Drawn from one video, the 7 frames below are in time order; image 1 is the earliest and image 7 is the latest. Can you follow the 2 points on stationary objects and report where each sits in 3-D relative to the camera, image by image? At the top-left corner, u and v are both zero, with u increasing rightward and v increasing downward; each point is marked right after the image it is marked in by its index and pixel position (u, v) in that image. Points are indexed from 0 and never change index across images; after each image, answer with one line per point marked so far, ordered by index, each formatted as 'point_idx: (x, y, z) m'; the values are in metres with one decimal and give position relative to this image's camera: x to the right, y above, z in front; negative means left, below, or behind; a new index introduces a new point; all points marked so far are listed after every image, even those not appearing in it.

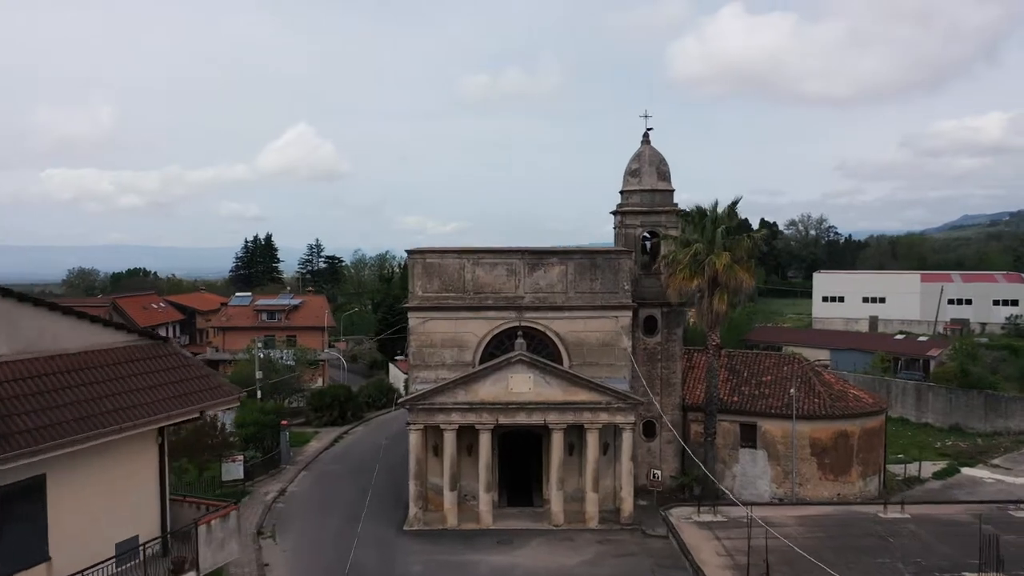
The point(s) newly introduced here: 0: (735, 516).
0: (+5.4, -5.5, +19.9) m
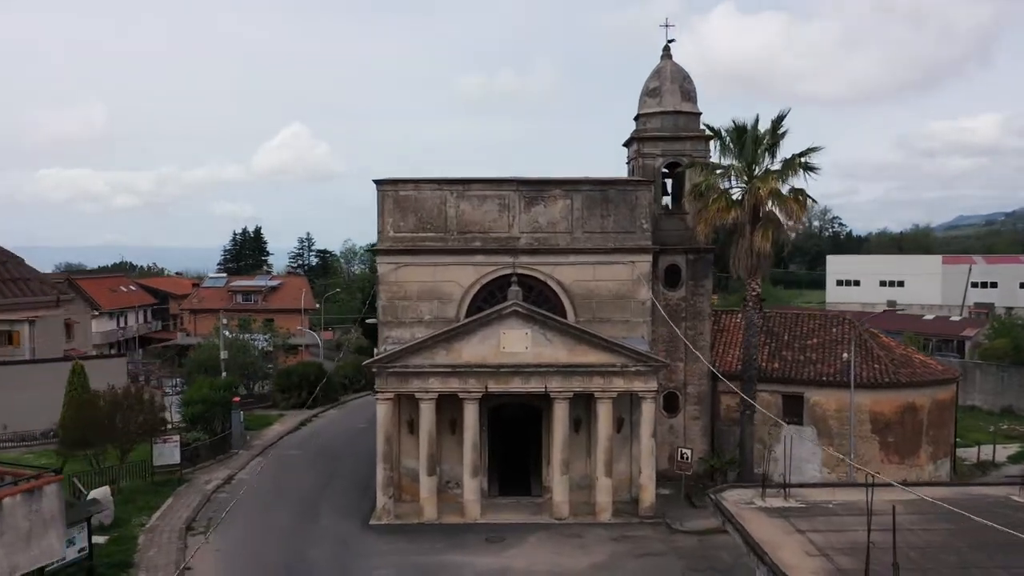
0: (+5.3, -3.7, +14.2) m
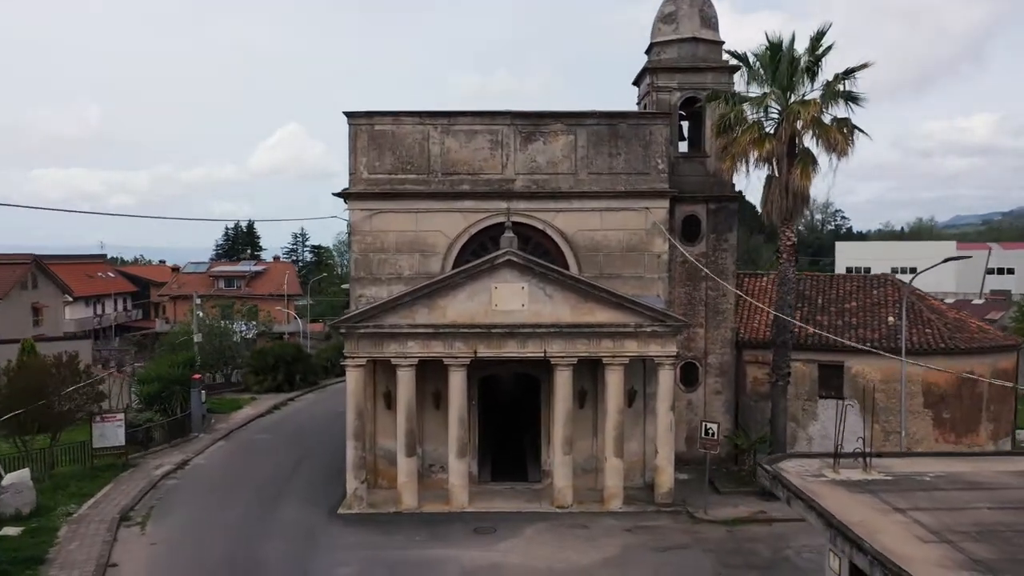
0: (+5.1, -2.4, +10.8) m
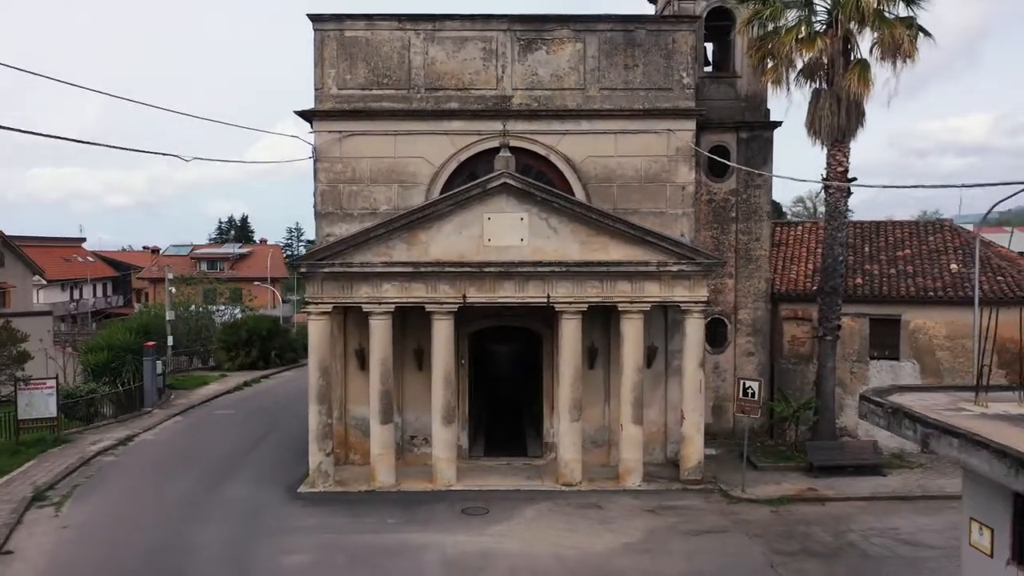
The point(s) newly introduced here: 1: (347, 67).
0: (+5.1, -1.1, +7.4) m
1: (-3.6, +4.8, +17.7) m
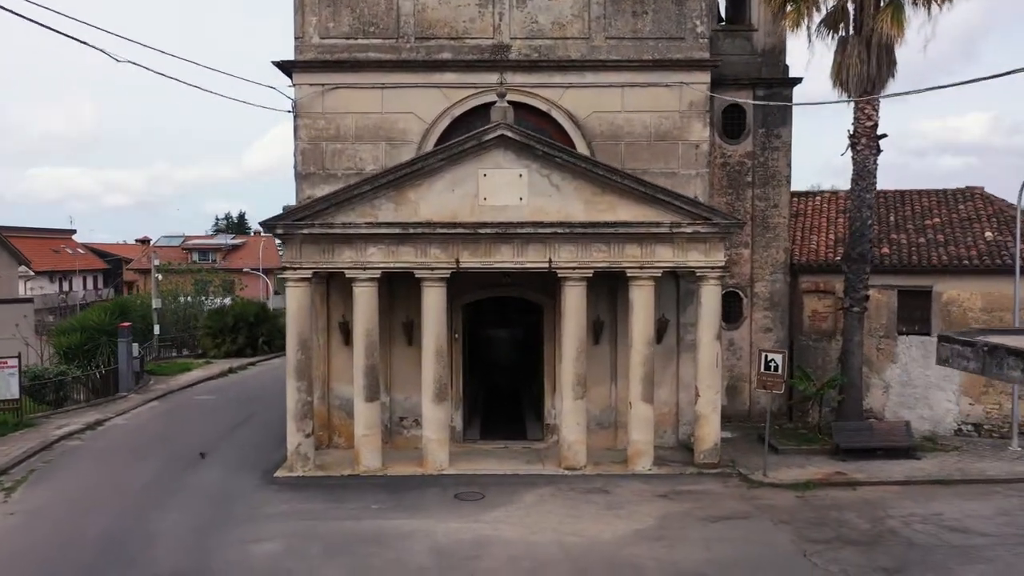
0: (+5.1, -0.4, +5.9) m
1: (-3.6, +5.4, +16.2) m
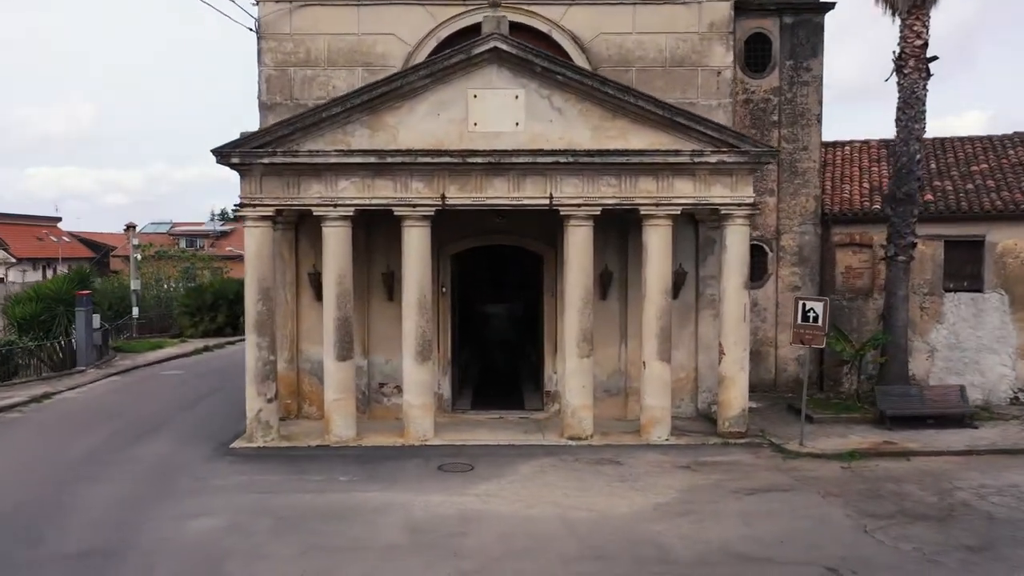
0: (+5.0, +0.5, +3.9) m
1: (-3.7, +6.3, +14.1) m
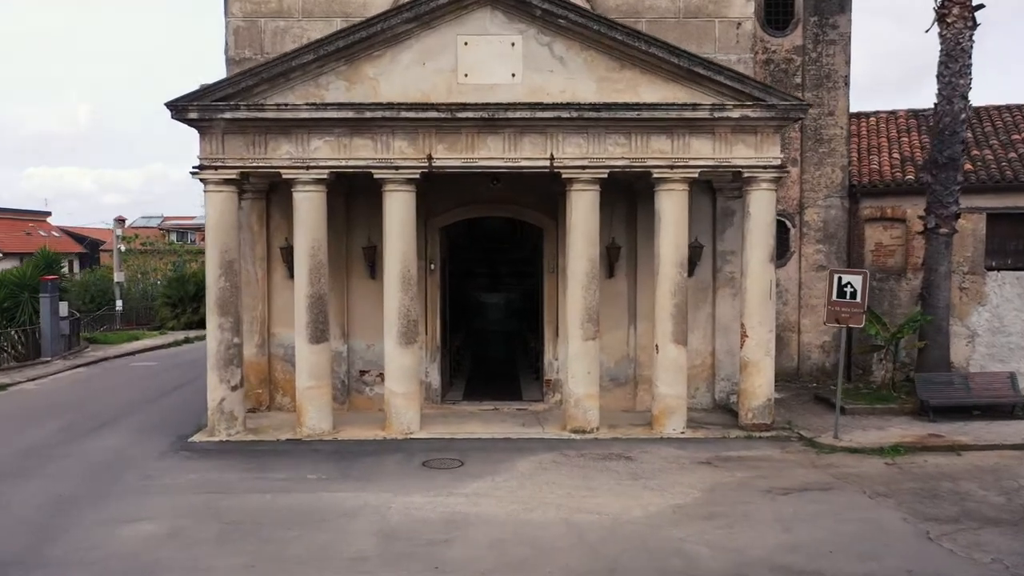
0: (+4.9, +0.9, +2.4) m
1: (-3.8, +6.7, +12.7) m
